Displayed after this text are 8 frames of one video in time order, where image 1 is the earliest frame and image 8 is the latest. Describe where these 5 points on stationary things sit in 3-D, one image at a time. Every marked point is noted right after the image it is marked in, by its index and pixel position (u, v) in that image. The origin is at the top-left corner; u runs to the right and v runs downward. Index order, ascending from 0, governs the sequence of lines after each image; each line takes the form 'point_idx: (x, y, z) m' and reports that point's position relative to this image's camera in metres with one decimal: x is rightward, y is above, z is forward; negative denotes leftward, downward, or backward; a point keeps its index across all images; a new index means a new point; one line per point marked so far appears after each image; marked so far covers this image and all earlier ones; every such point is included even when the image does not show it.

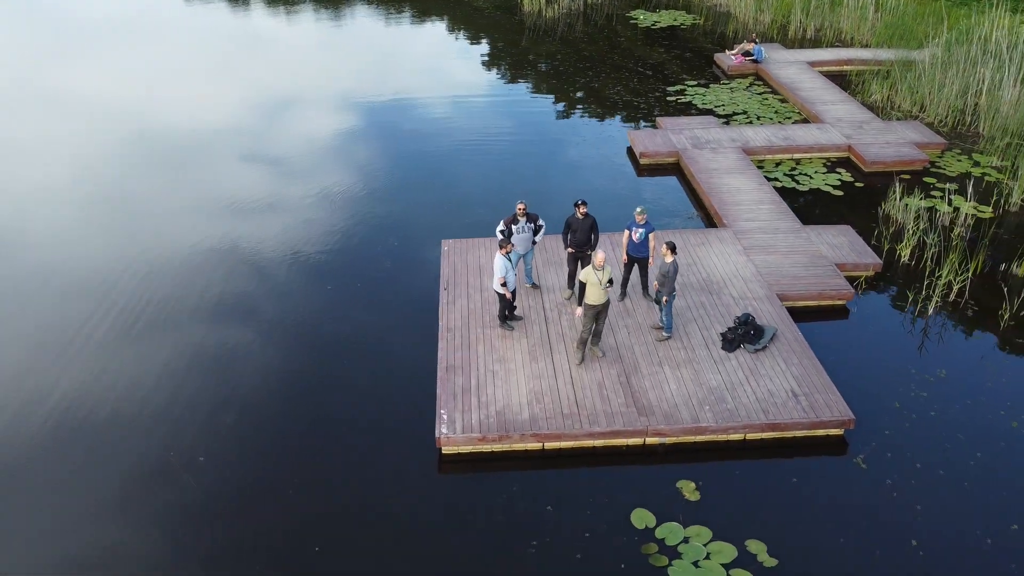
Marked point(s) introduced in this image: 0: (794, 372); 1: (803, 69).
0: (+2.4, -0.7, +7.1) m
1: (+5.3, +3.9, +14.8) m
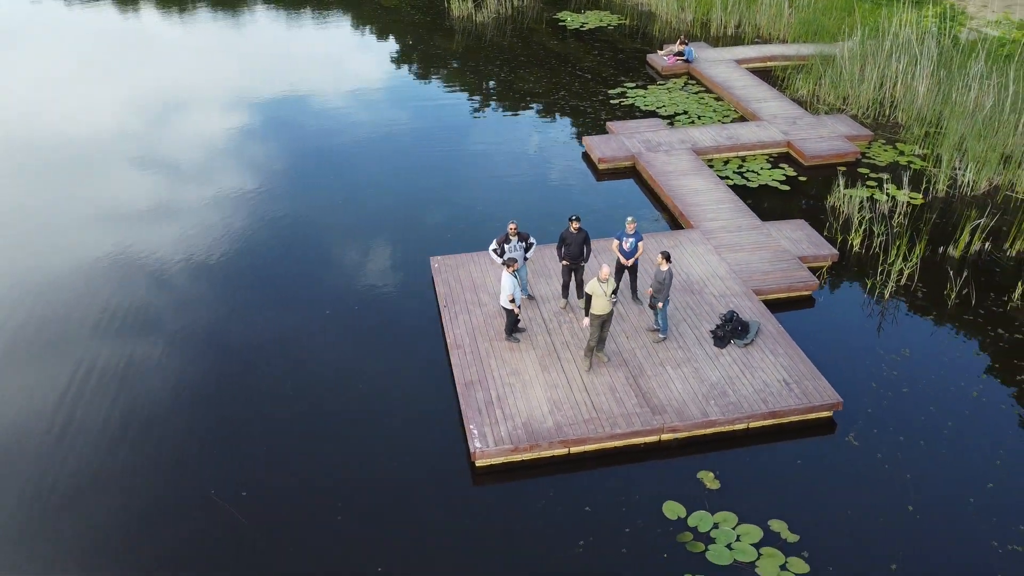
0: (+2.6, -0.7, +7.8) m
1: (+4.2, +4.2, +15.7) m
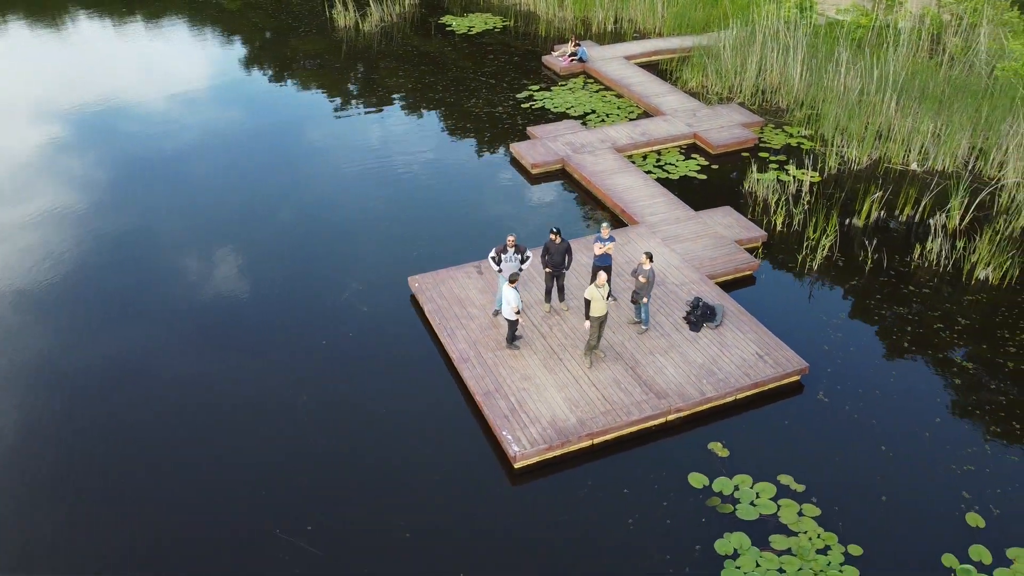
0: (+2.6, -0.5, +8.9) m
1: (+2.3, +4.6, +16.9) m
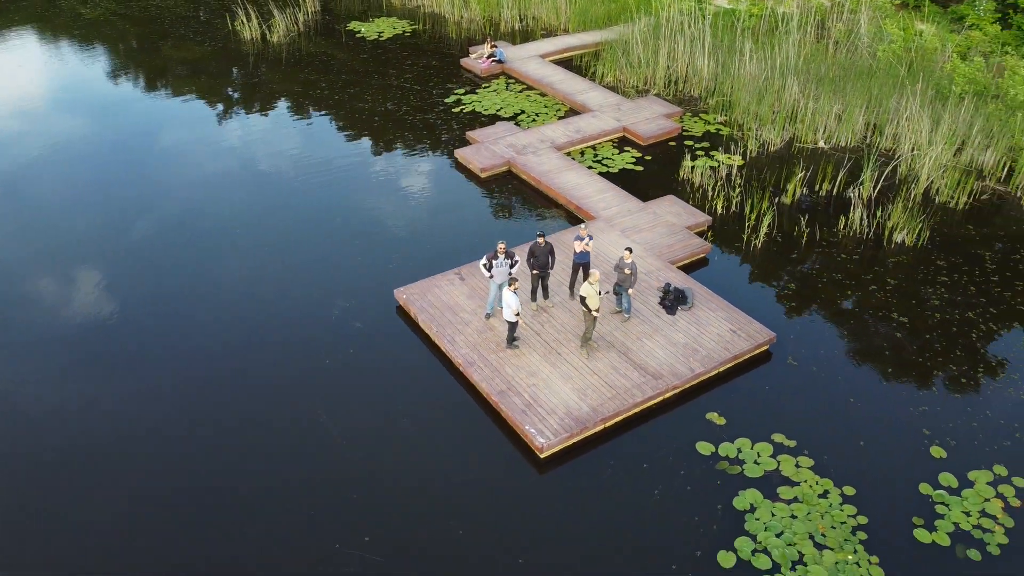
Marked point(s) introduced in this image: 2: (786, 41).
0: (+2.5, -0.3, +9.9) m
1: (+0.6, +4.8, +17.6) m
2: (+5.5, +4.9, +16.4) m
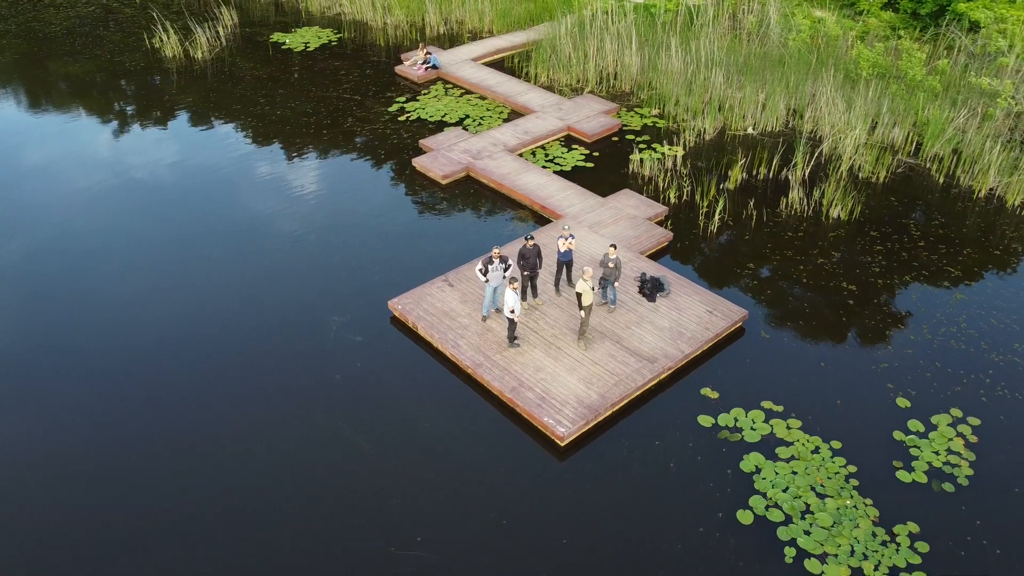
0: (+2.4, -0.1, +10.8) m
1: (-0.8, +4.9, +18.1) m
2: (+4.1, +5.4, +17.5) m
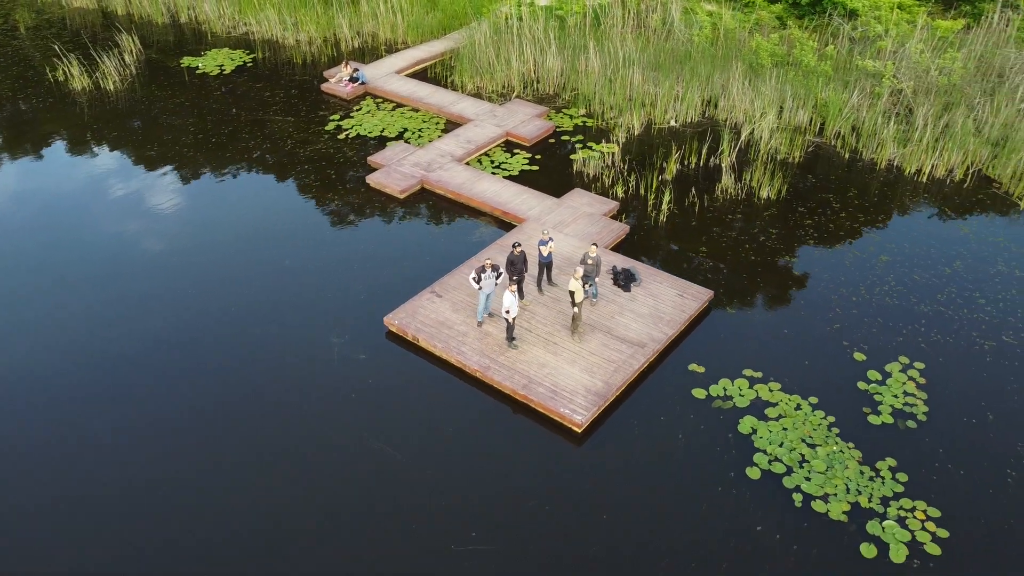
0: (+2.2, +0.1, +11.9) m
1: (-2.6, +4.7, +18.6) m
2: (+2.4, +5.7, +18.7) m
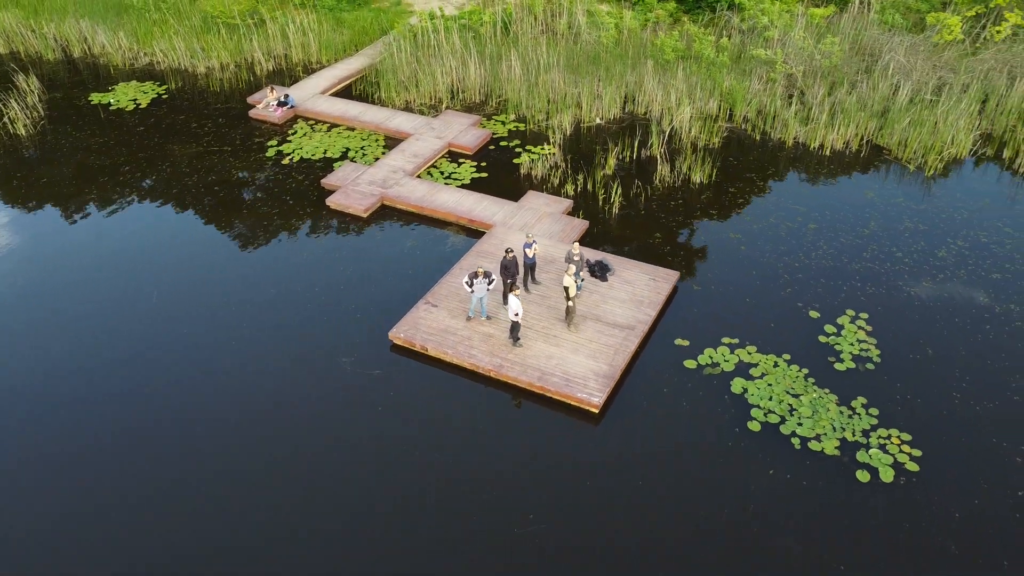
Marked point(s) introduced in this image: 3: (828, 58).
0: (+2.0, +0.3, +13.1) m
1: (-4.3, +4.4, +18.9) m
2: (+0.4, +5.9, +19.7) m
3: (+6.9, +5.1, +18.1) m
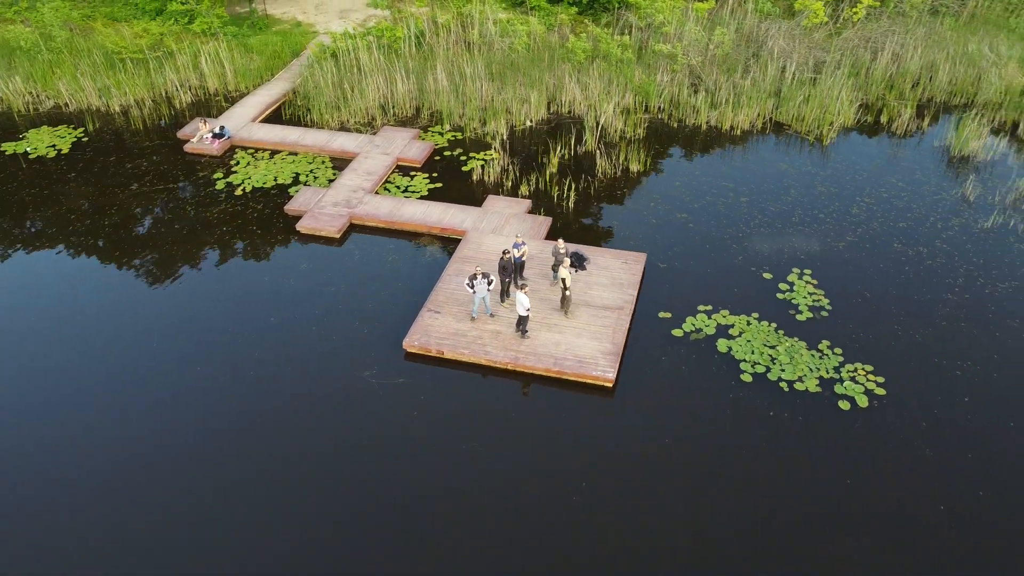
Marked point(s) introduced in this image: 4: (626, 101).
0: (+1.7, +0.5, +14.5) m
1: (-5.9, +3.8, +19.2) m
2: (-1.6, +5.9, +20.7) m
3: (+5.1, +5.9, +20.2) m
4: (+2.7, +4.5, +20.0) m
